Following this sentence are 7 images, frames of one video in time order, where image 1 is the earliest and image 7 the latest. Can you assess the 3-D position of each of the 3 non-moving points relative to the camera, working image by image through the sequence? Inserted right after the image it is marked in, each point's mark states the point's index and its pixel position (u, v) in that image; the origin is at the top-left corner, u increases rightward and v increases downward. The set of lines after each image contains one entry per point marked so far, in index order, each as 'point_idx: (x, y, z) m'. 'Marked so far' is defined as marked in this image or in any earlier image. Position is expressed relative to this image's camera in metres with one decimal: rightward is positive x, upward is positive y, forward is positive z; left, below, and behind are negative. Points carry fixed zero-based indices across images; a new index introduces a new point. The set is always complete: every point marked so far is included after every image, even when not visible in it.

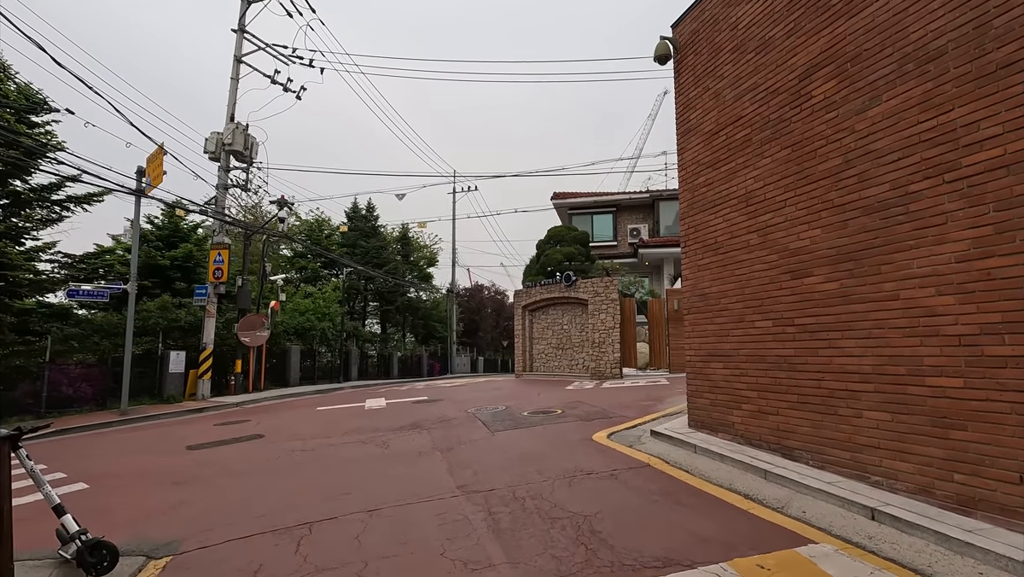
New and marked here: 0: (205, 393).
0: (-9.7, -3.3, +16.9) m
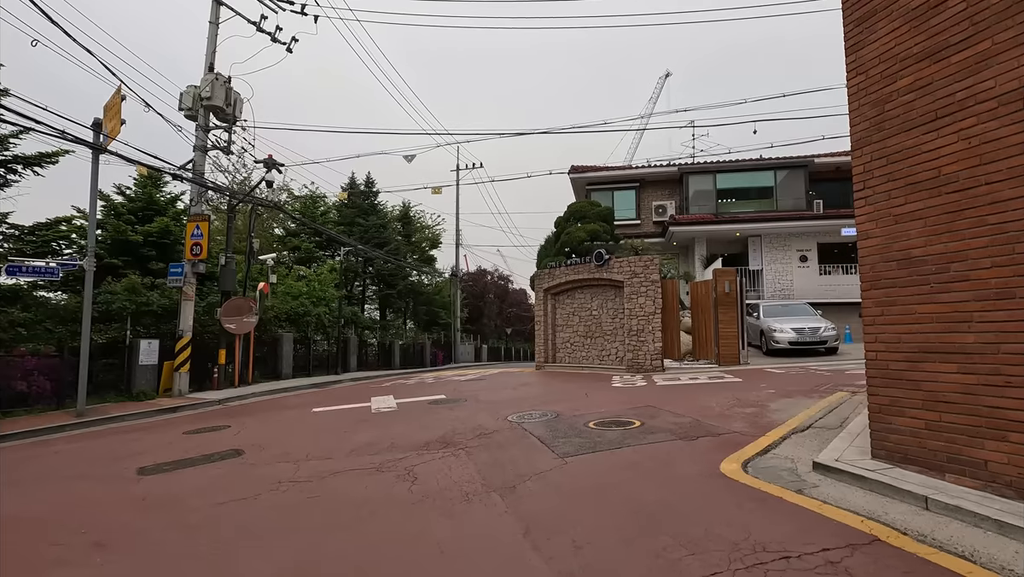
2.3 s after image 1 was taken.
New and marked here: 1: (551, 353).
0: (-9.0, -2.7, +14.5) m
1: (+1.3, -2.2, +18.1) m
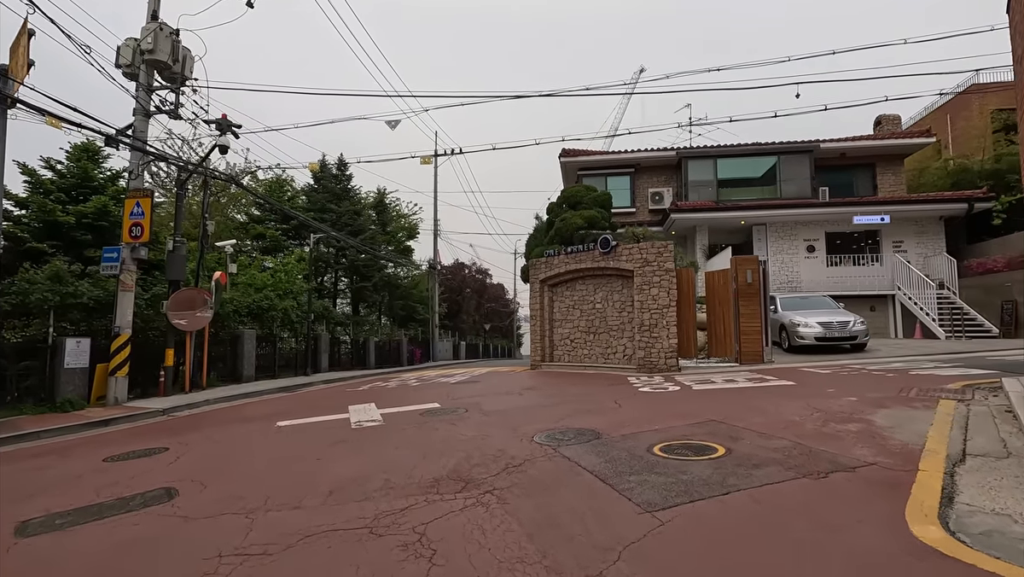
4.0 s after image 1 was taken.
0: (-9.0, -2.5, +12.2) m
1: (+1.1, -1.9, +16.3) m
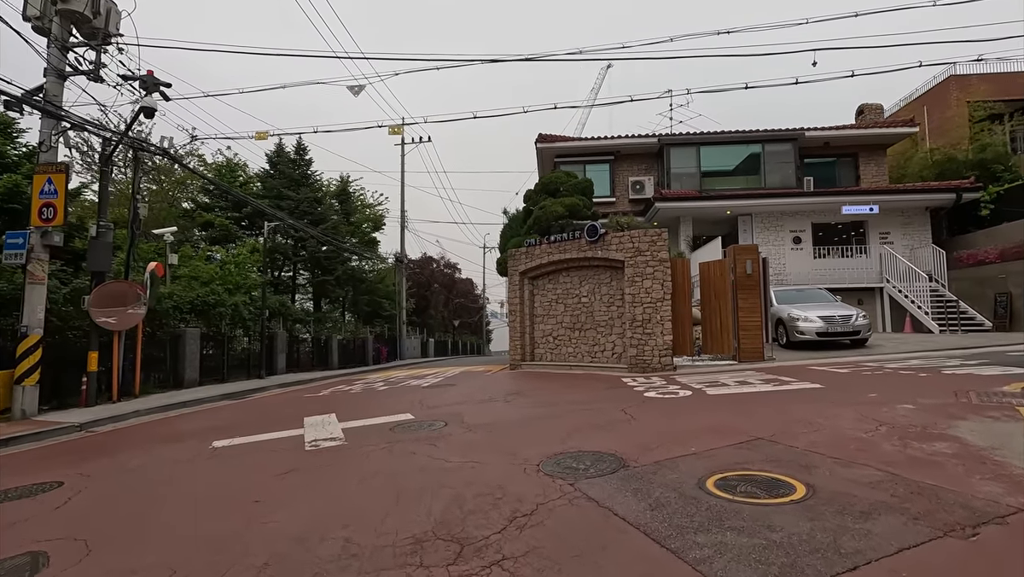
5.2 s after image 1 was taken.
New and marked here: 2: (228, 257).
0: (-9.3, -2.3, +10.3) m
1: (+0.5, -1.7, +15.0) m
2: (-10.3, +1.1, +19.4) m
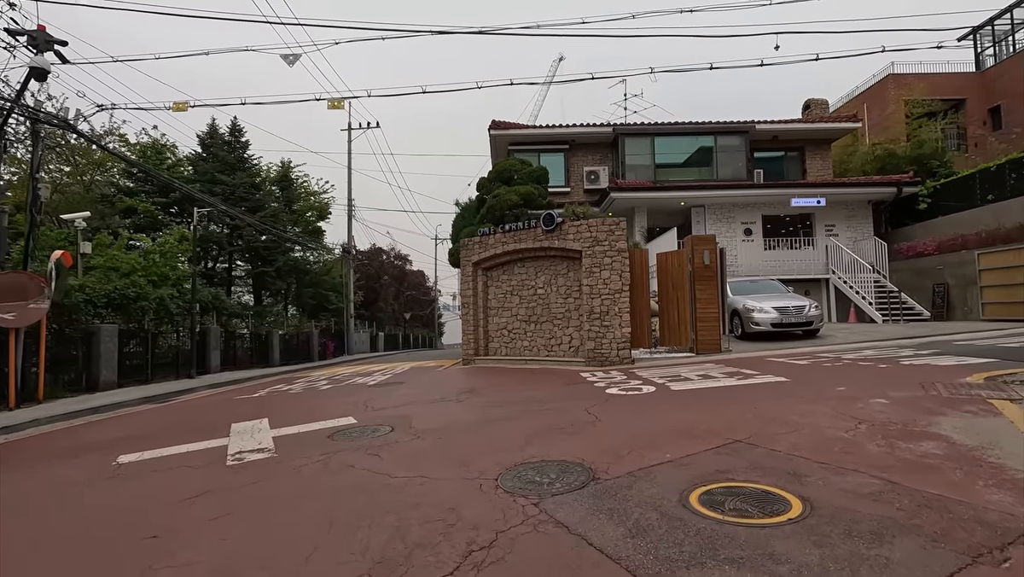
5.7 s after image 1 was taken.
0: (-10.2, -2.2, +8.9) m
1: (-0.8, -1.5, +14.4) m
2: (-11.9, +1.4, +17.8) m
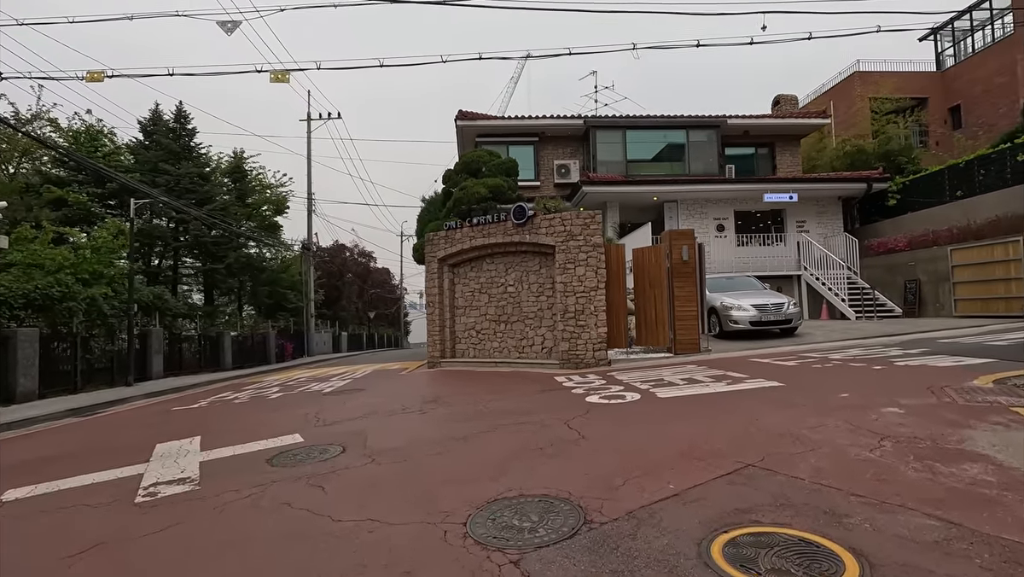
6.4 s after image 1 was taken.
0: (-10.6, -2.2, +7.4) m
1: (-1.6, -1.4, +13.5) m
2: (-12.9, +1.4, +16.2) m
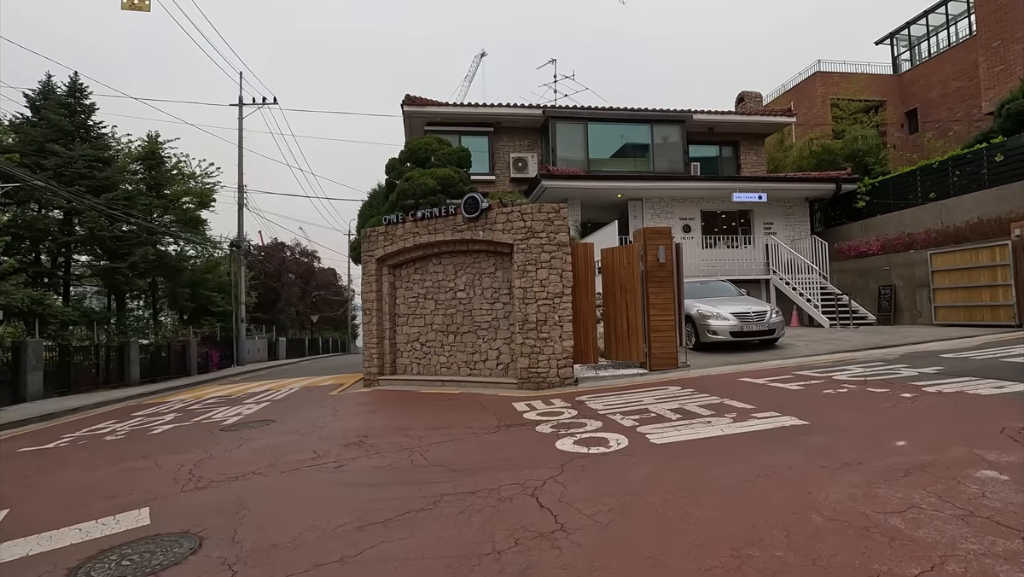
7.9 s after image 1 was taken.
0: (-11.1, -2.2, +4.7) m
1: (-2.6, -1.5, +11.5) m
2: (-14.1, +1.4, +13.2) m
